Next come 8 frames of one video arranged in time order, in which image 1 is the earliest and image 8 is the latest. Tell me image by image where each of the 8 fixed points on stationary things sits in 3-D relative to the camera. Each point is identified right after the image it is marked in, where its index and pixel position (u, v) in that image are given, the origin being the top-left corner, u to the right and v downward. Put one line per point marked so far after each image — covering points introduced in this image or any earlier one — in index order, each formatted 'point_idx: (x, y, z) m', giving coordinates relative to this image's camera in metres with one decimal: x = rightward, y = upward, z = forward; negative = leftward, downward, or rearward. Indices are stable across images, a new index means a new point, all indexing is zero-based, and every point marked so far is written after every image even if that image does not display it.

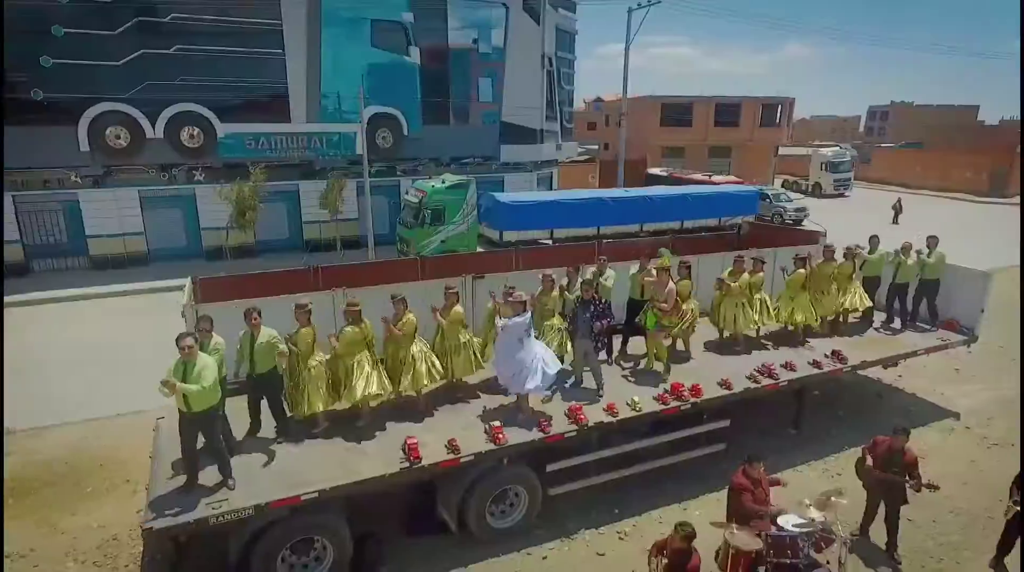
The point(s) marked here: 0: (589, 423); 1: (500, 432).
0: (+0.8, -1.4, +6.5) m
1: (-0.1, -1.4, +6.1) m
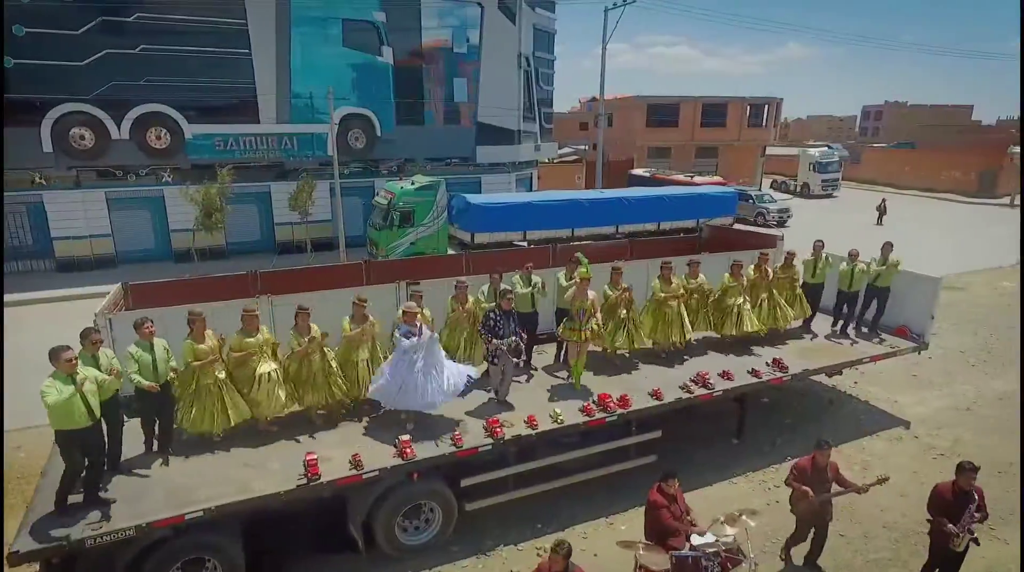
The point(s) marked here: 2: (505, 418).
0: (-0.1, -1.5, +6.3) m
1: (-1.0, -1.5, +5.9) m
2: (-0.1, -1.4, +6.6) m
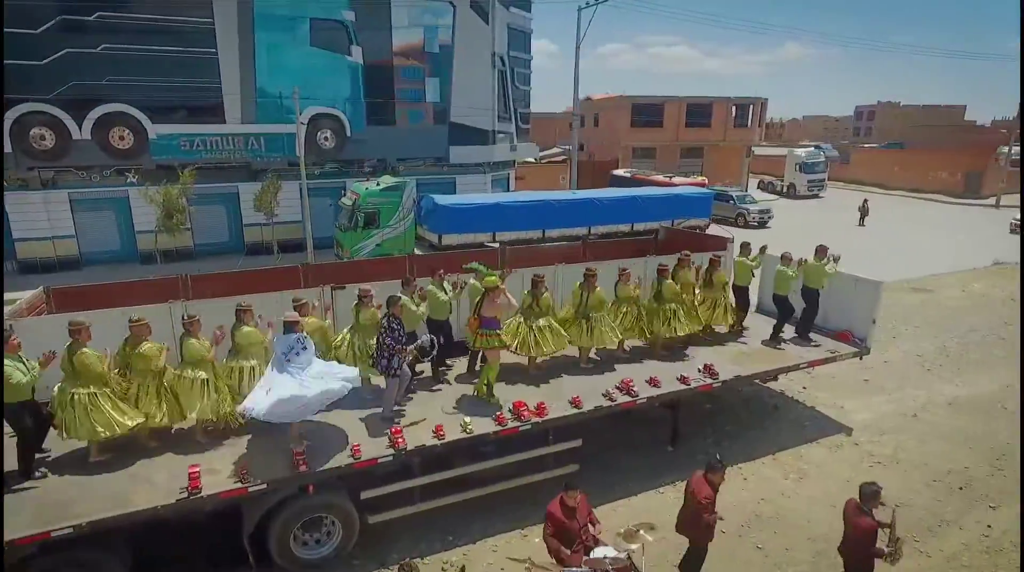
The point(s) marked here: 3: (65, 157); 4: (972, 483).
0: (-1.0, -1.6, +6.1) m
1: (-1.9, -1.6, +5.8) m
2: (-1.1, -1.4, +6.4) m
3: (-12.8, +3.7, +18.0) m
4: (+5.6, -2.4, +7.7) m
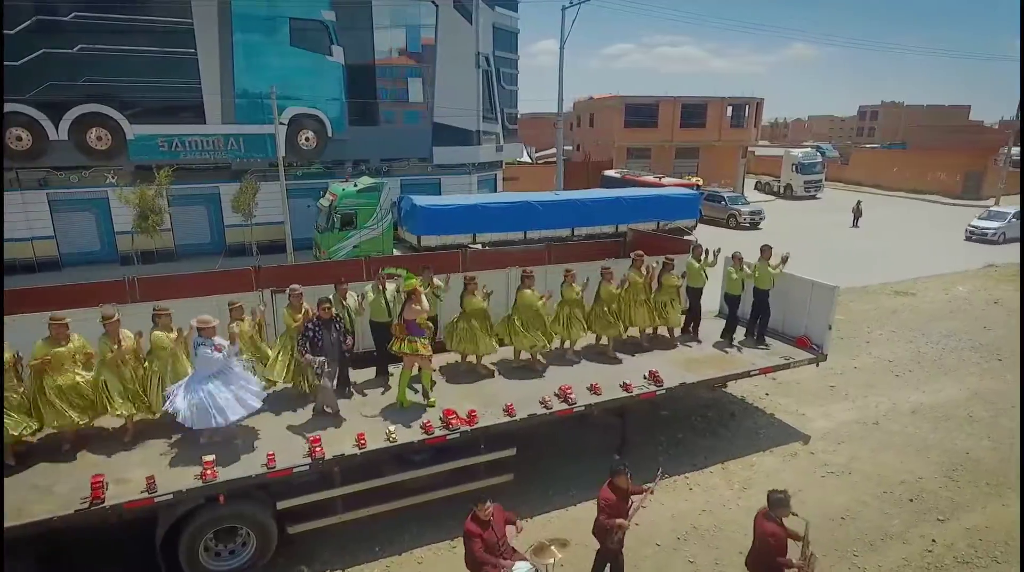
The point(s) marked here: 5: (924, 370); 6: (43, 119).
0: (-1.7, -1.6, +5.9) m
1: (-2.7, -1.6, +5.6) m
2: (-1.8, -1.5, +6.2) m
3: (-13.5, +3.6, +18.0) m
4: (+4.9, -2.5, +7.5) m
5: (+7.5, -1.5, +11.4) m
6: (-13.3, +4.7, +17.8) m
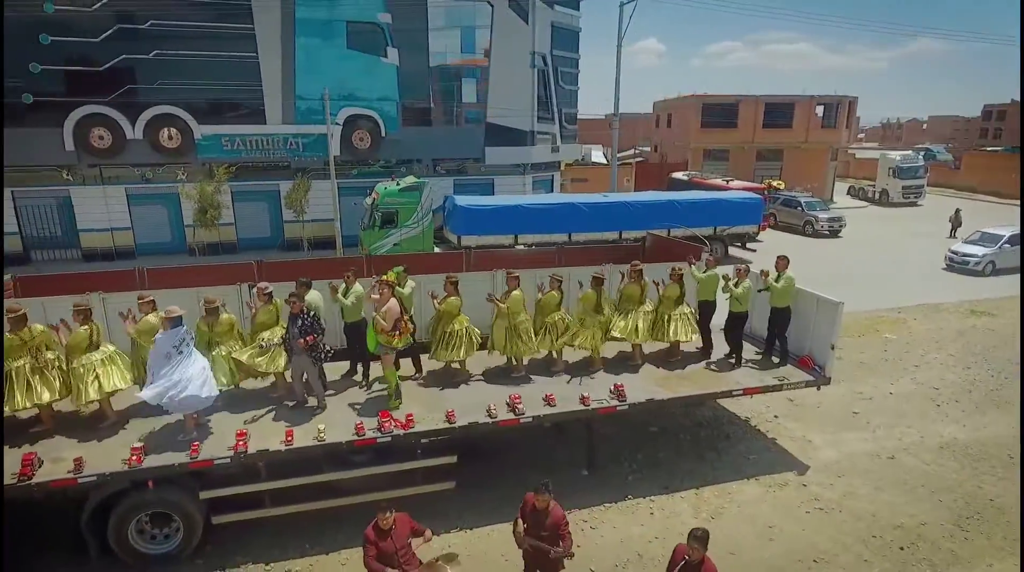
0: (-2.5, -1.6, +6.0) m
1: (-3.4, -1.5, +5.8) m
2: (-2.5, -1.4, +6.3) m
3: (-12.2, +4.1, +19.6) m
4: (+4.3, -2.7, +6.6) m
5: (+7.4, -1.8, +10.1) m
6: (-12.0, +5.1, +19.3) m
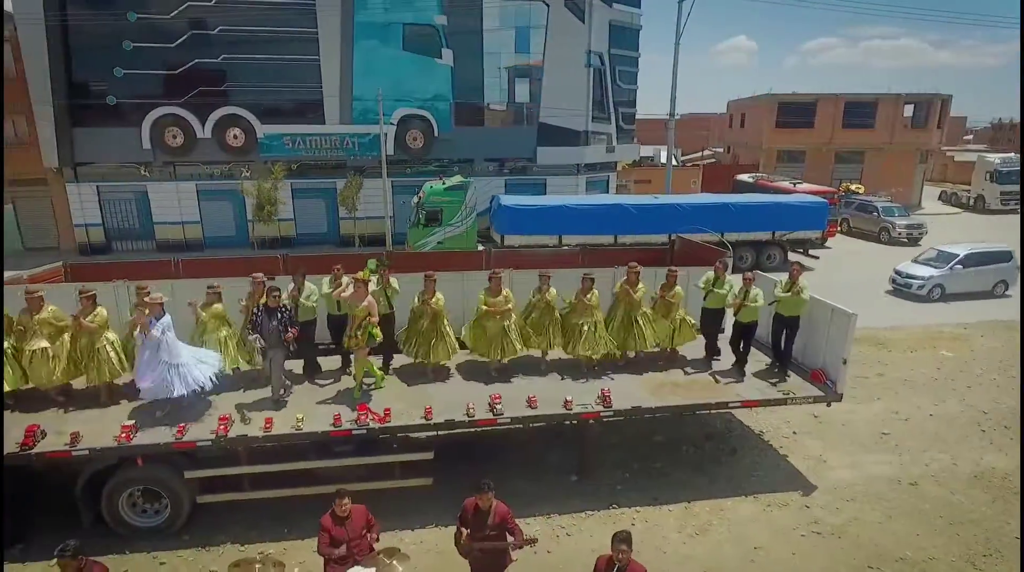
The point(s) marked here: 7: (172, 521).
0: (-2.8, -1.5, +6.3) m
1: (-3.8, -1.4, +6.2) m
2: (-2.8, -1.4, +6.6) m
3: (-10.6, +4.4, +20.9) m
4: (+3.9, -2.8, +6.1) m
5: (+7.5, -2.1, +9.2) m
6: (-10.4, +5.4, +20.6) m
7: (-3.5, -2.4, +6.4) m
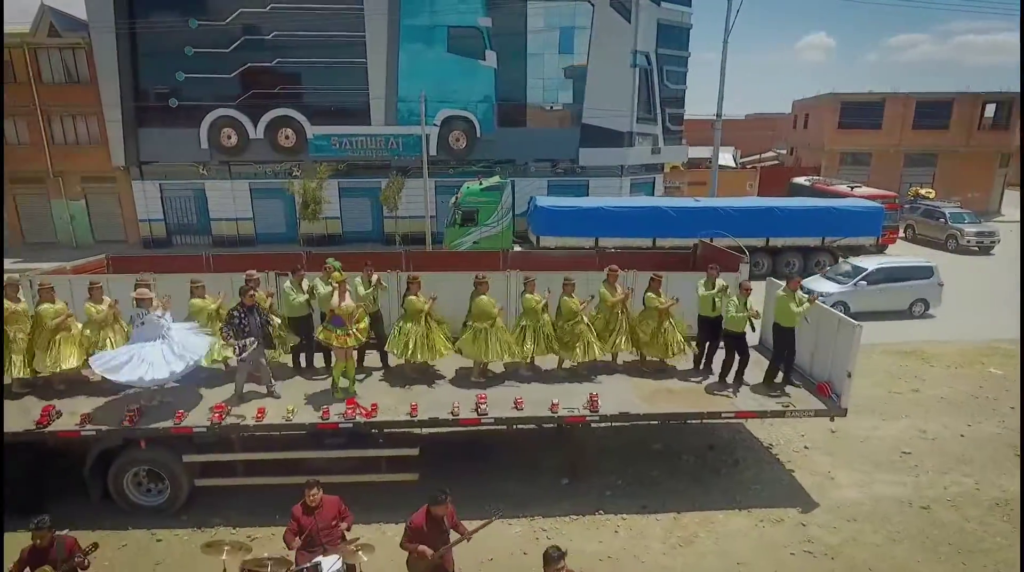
0: (-3.0, -1.4, +6.6) m
1: (-4.0, -1.3, +6.6) m
2: (-3.0, -1.3, +6.9) m
3: (-9.2, +4.6, +21.9) m
4: (+3.6, -2.9, +5.7) m
5: (+7.5, -2.3, +8.5) m
6: (-9.1, +5.7, +21.6) m
7: (-3.7, -2.3, +6.8) m
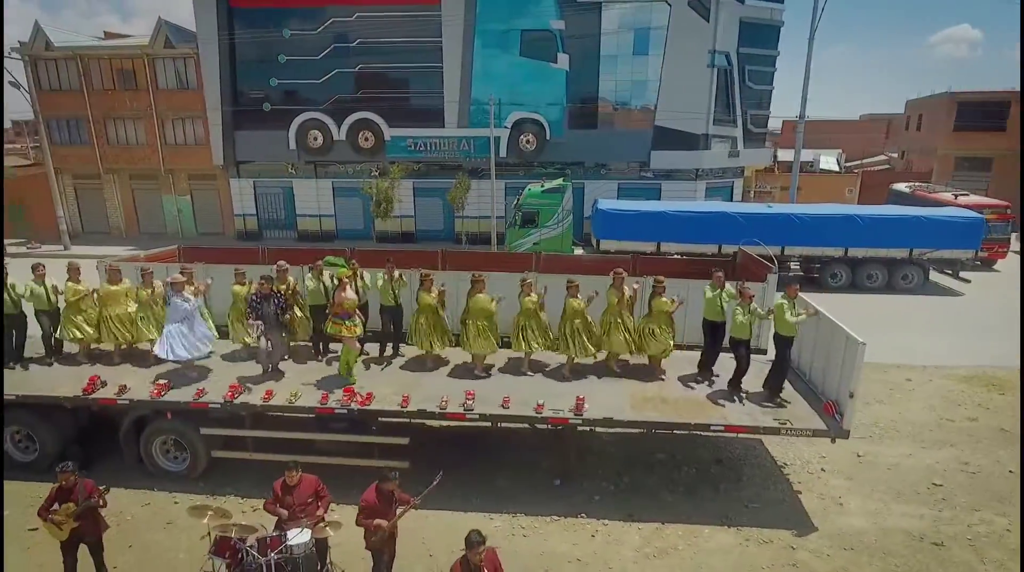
0: (-3.2, -1.3, +7.2) m
1: (-4.1, -1.2, +7.4) m
2: (-3.1, -1.2, +7.5) m
3: (-6.7, +4.9, +23.3) m
4: (+3.2, -3.1, +5.4) m
5: (+7.5, -2.6, +7.5) m
6: (-6.5, +5.9, +23.0) m
7: (-3.9, -2.2, +7.5) m
